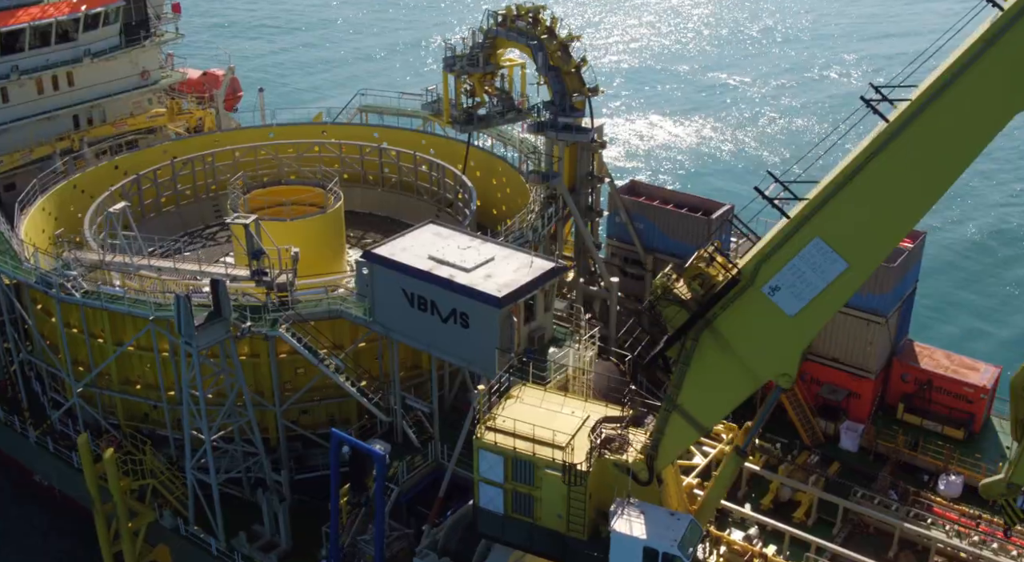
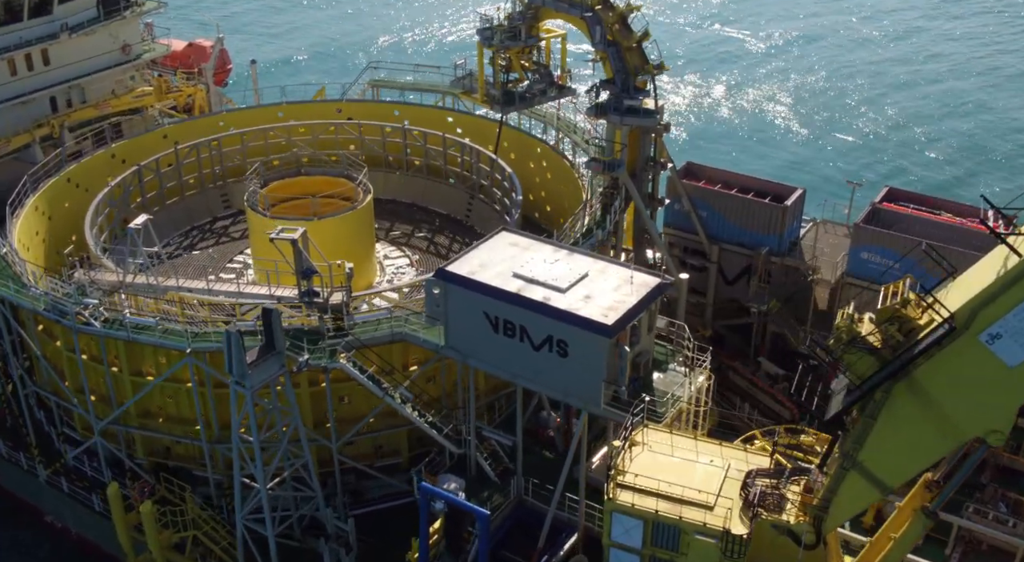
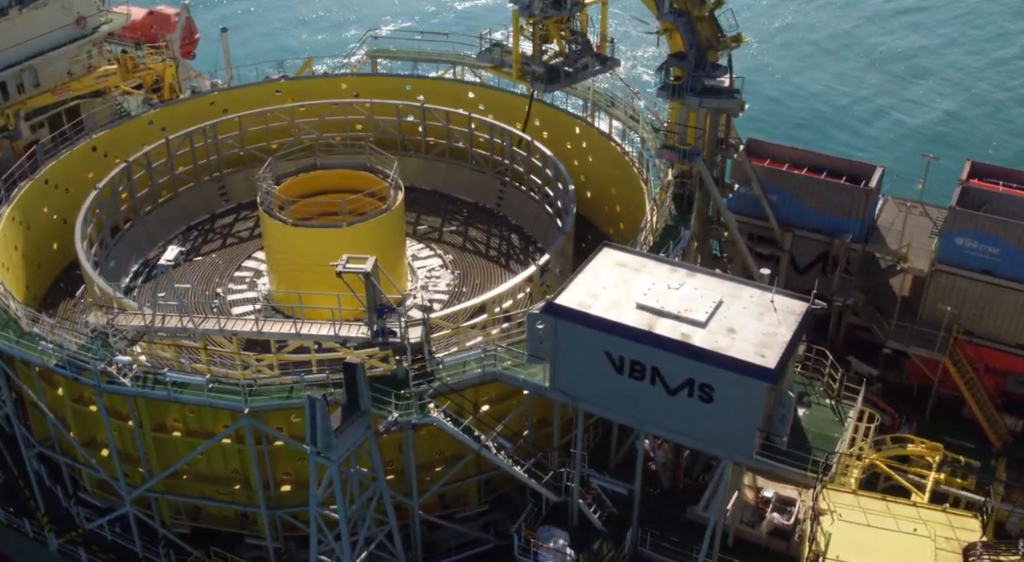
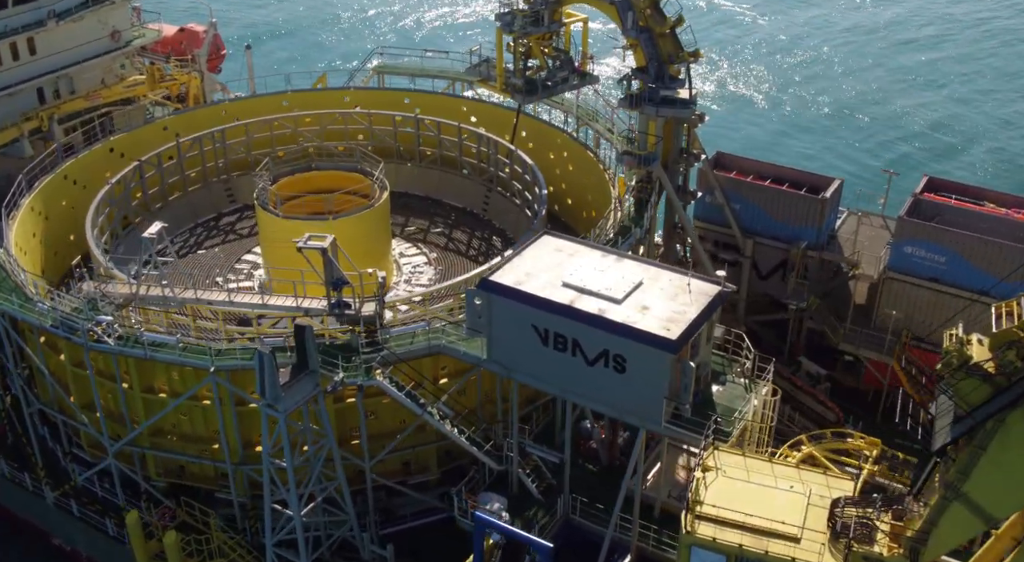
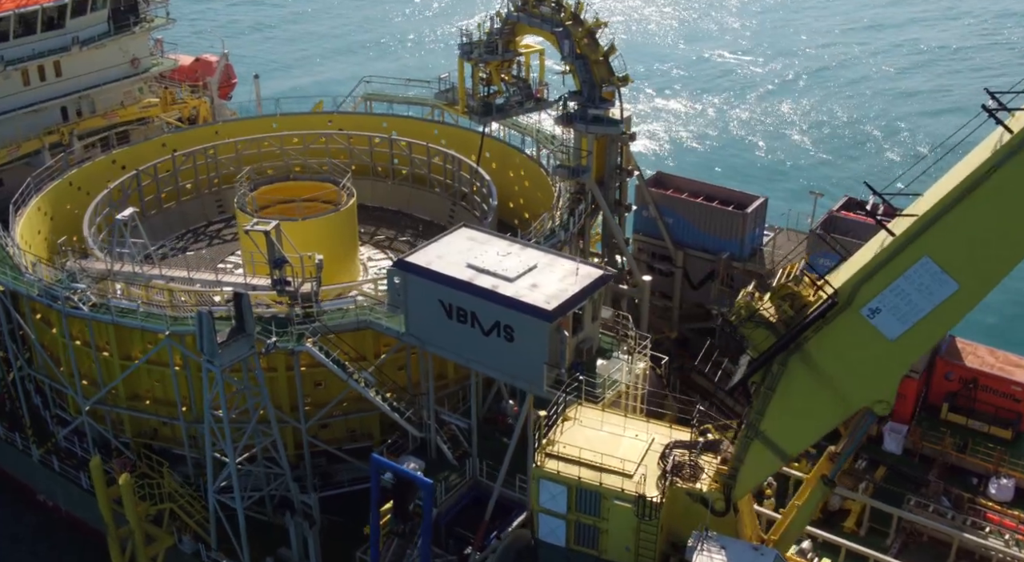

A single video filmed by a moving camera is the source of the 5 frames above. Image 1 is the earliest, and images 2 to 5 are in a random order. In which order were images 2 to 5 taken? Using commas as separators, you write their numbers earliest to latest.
5, 2, 4, 3
